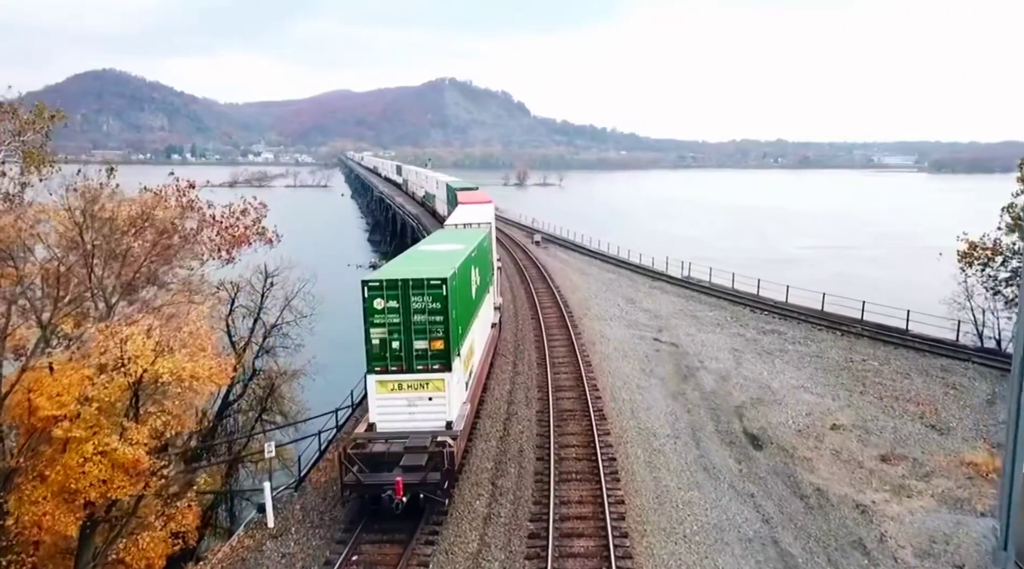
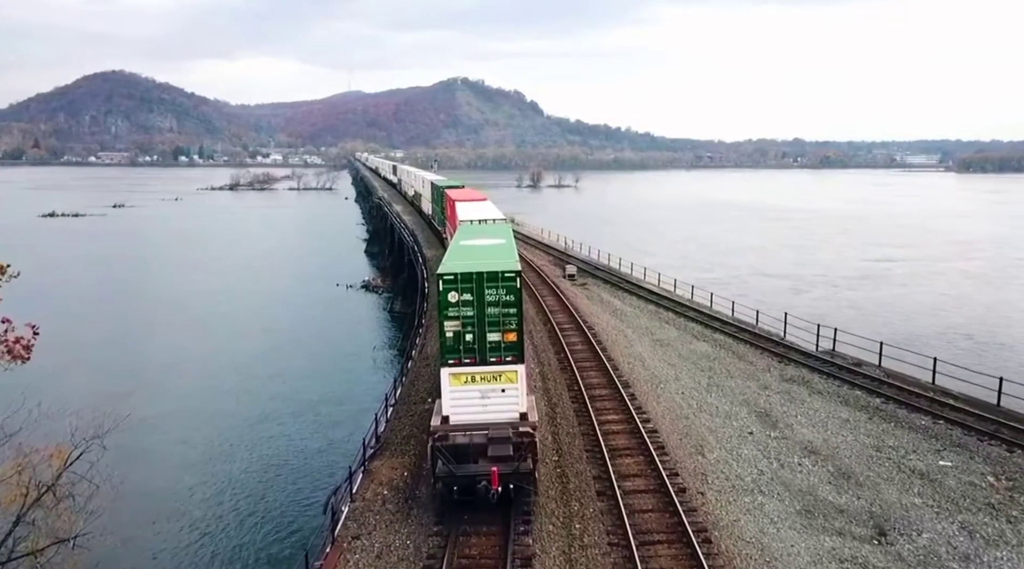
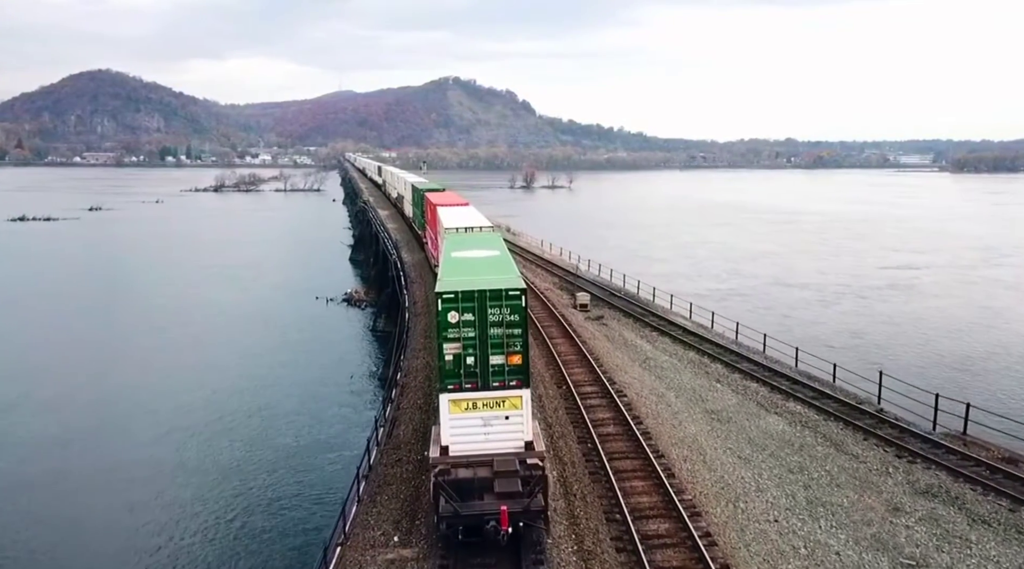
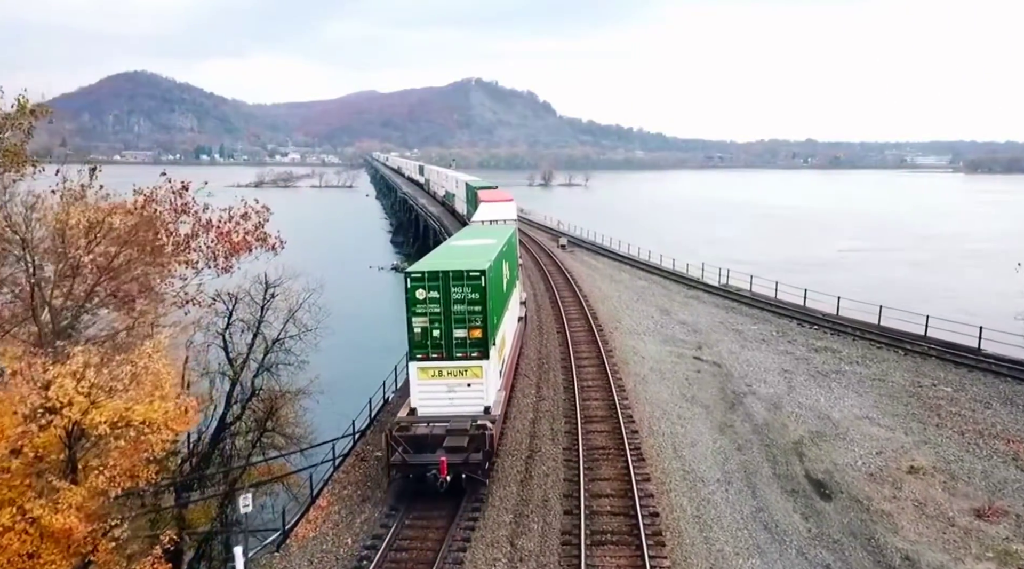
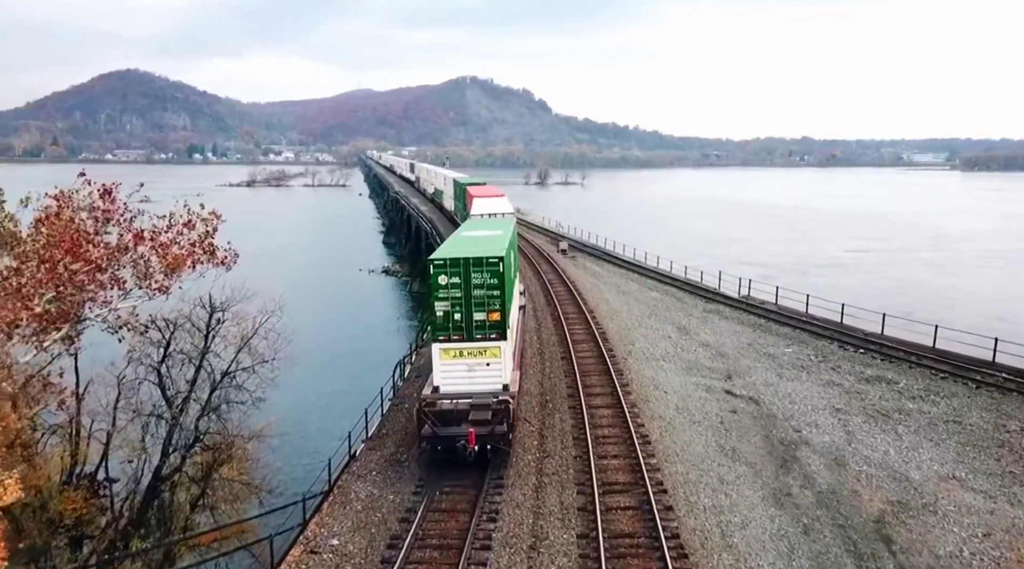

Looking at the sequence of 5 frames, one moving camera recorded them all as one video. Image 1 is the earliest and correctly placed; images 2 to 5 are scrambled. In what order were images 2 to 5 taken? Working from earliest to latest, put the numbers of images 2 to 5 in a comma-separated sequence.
4, 5, 2, 3
